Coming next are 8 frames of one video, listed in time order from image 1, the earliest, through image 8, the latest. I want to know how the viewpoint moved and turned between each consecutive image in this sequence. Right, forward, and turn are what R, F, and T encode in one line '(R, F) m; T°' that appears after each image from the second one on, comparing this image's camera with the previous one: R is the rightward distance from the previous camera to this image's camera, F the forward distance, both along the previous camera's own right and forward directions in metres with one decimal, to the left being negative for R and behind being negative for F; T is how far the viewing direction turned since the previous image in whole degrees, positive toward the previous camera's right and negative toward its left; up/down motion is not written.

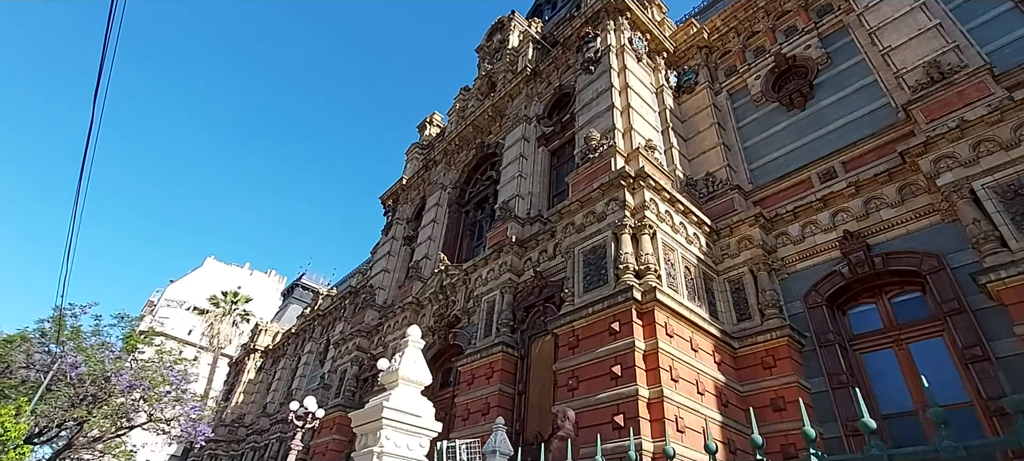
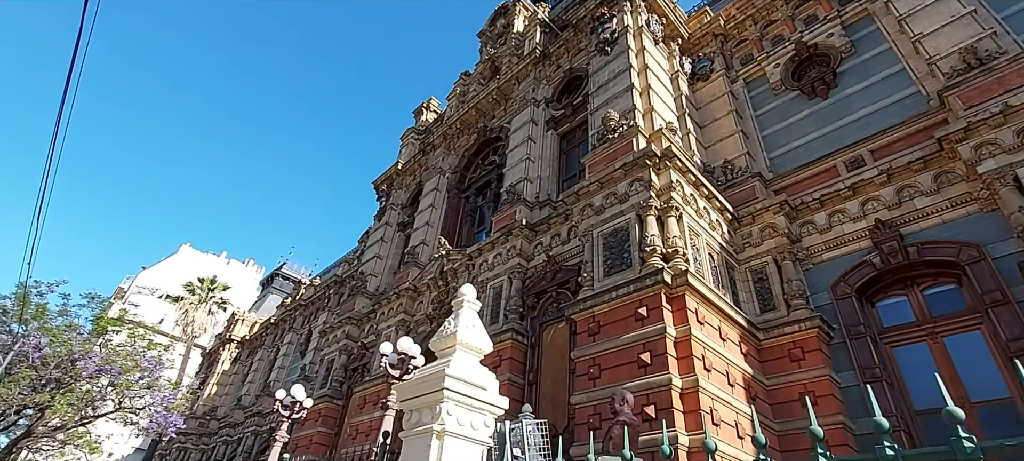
(-0.6, +0.6) m; +2°
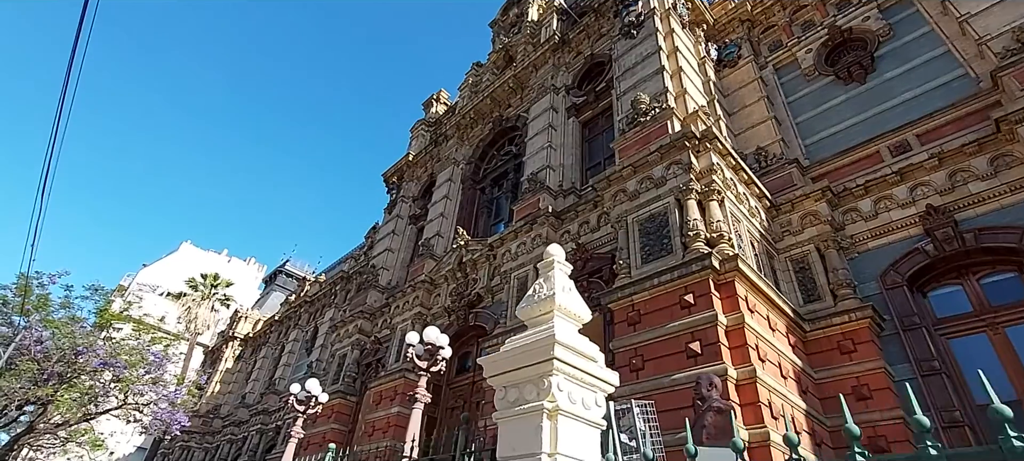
(-0.5, +0.4) m; 0°
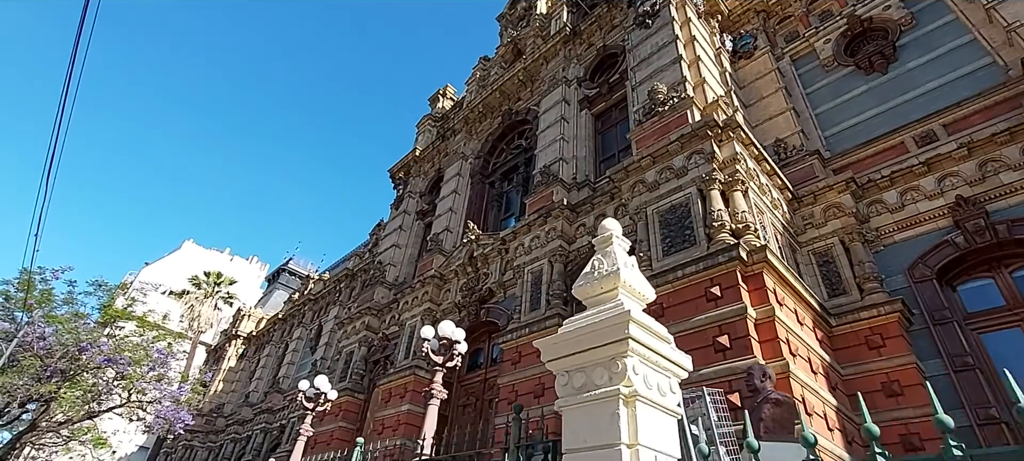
(-0.2, +0.2) m; 0°
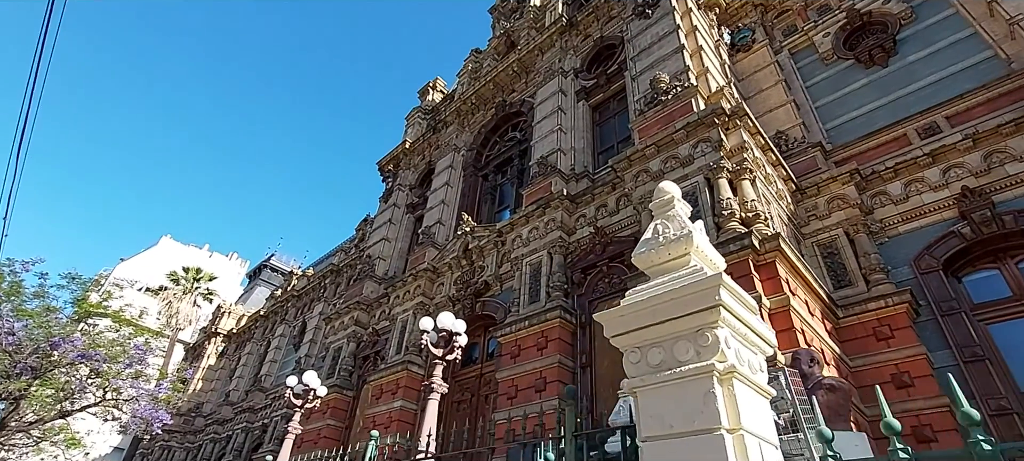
(-0.3, +0.3) m; +2°
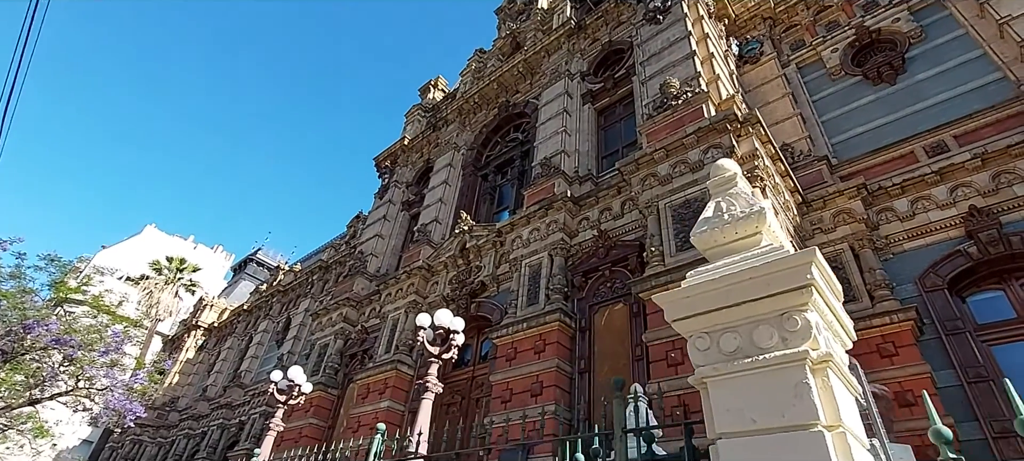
(-0.2, +0.2) m; +1°
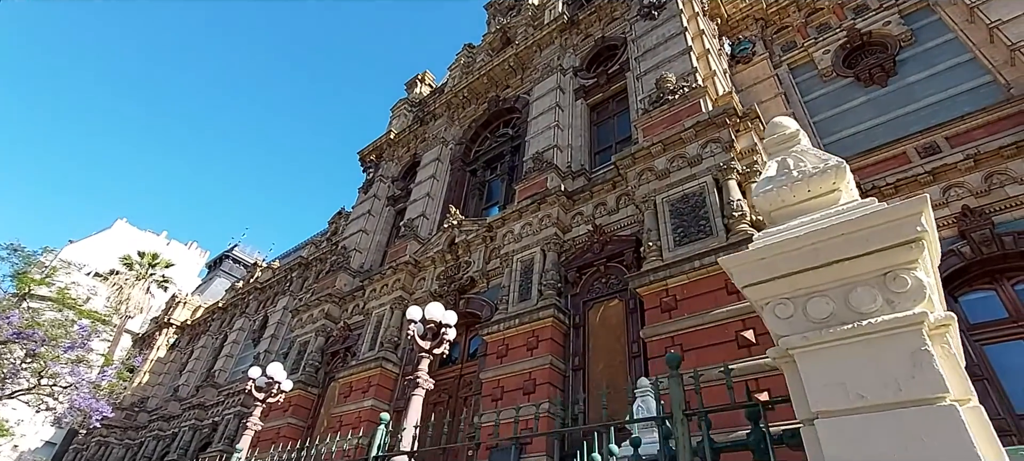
(-0.2, +0.2) m; +2°
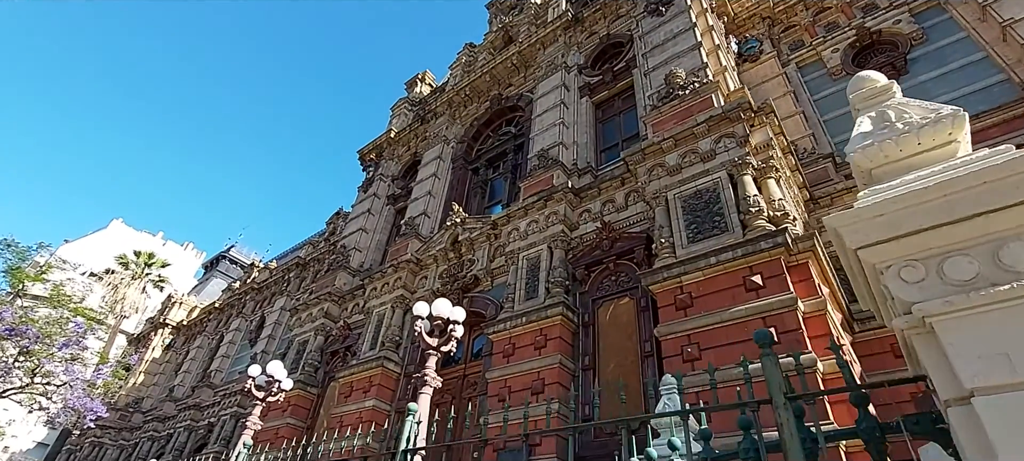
(-0.2, +0.2) m; 0°
